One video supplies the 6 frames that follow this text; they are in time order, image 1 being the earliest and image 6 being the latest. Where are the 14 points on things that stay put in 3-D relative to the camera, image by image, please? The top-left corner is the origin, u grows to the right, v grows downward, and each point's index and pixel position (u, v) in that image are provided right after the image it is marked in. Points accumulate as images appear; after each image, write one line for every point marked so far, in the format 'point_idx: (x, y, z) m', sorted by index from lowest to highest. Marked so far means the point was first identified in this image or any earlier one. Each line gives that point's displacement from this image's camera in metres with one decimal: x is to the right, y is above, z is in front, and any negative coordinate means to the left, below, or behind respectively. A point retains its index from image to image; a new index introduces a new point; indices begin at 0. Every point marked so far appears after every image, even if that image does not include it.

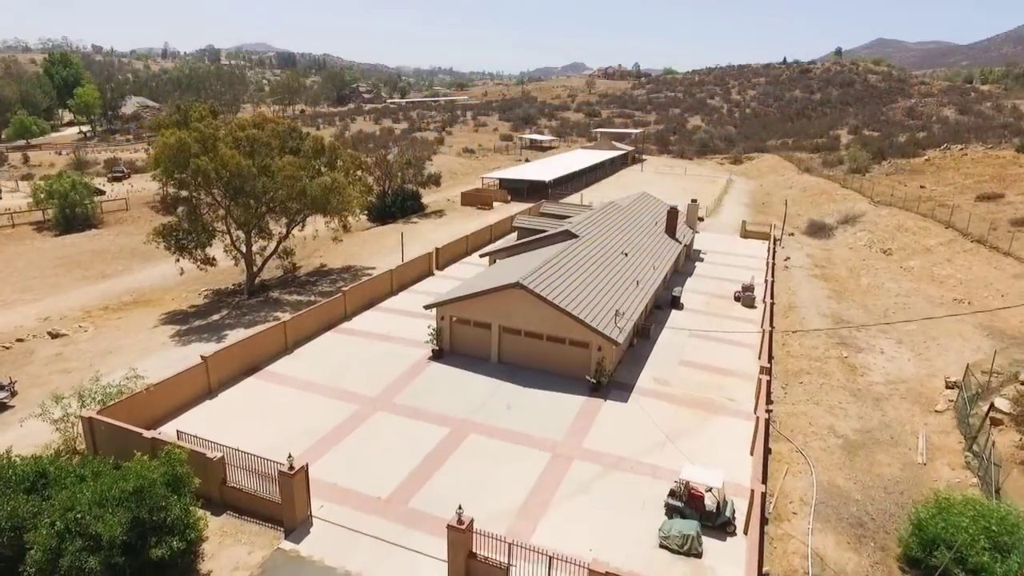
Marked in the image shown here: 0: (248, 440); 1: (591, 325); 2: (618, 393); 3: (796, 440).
0: (-7.4, -4.2, +17.4) m
1: (+2.5, -1.2, +19.4) m
2: (+3.4, -3.4, +20.0) m
3: (+7.6, -4.1, +16.7) m
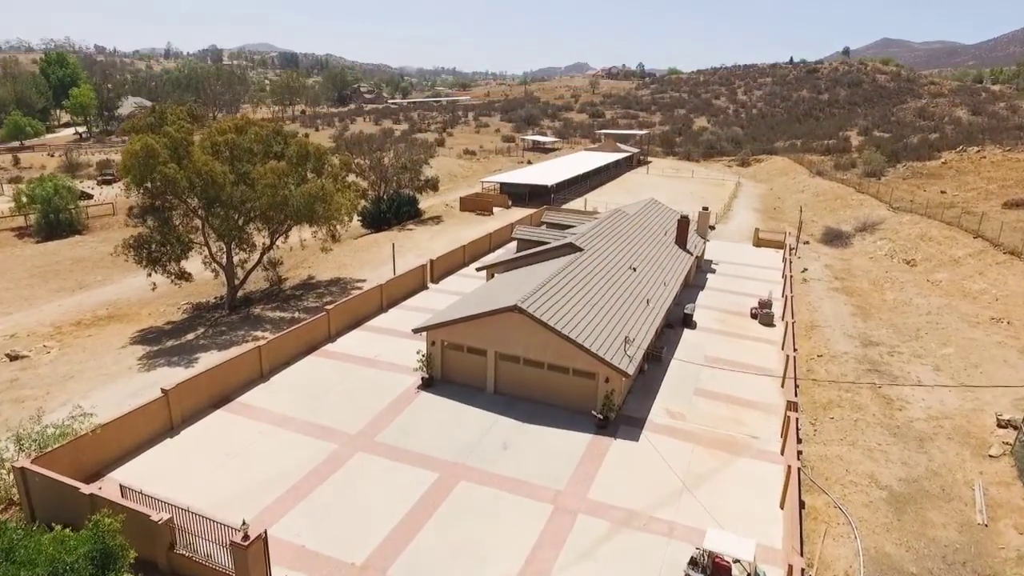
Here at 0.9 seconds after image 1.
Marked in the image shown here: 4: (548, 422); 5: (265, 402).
0: (-7.5, -4.9, +15.4) m
1: (+2.4, -1.9, +17.4) m
2: (+3.3, -4.1, +17.9) m
3: (+7.5, -4.8, +14.6) m
4: (+1.1, -3.9, +18.1) m
5: (-7.5, -3.5, +19.0) m
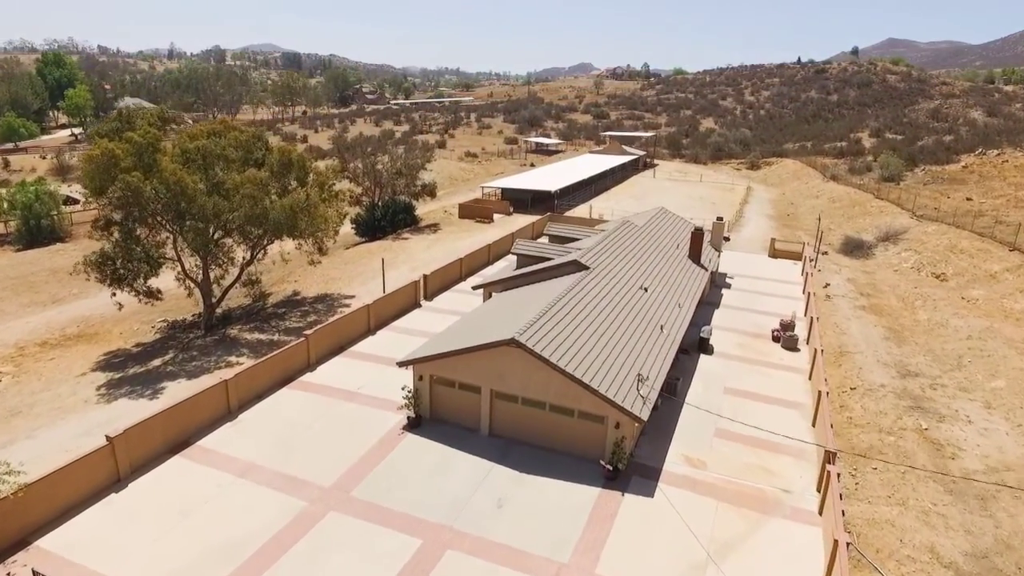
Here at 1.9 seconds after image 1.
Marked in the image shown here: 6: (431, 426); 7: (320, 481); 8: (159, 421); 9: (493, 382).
0: (-7.6, -5.7, +13.1) m
1: (+2.3, -2.6, +15.1) m
2: (+3.2, -4.9, +15.6) m
3: (+7.4, -5.6, +12.3) m
4: (+1.0, -4.7, +15.8) m
5: (-7.6, -4.3, +16.8) m
6: (-2.3, -4.0, +17.8) m
7: (-4.8, -4.8, +15.5) m
8: (-9.2, -3.5, +16.2) m
9: (-0.5, -2.5, +16.7) m
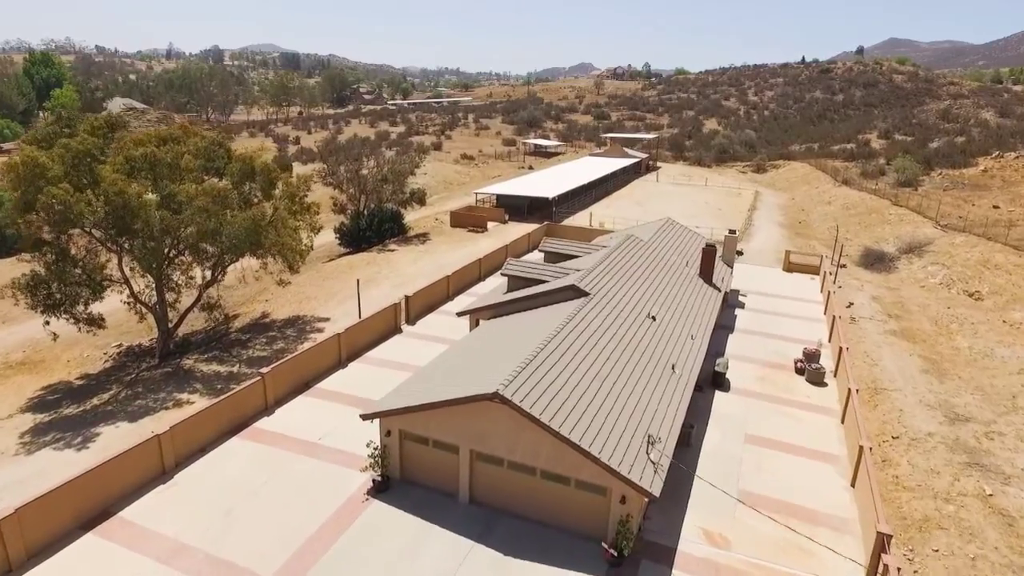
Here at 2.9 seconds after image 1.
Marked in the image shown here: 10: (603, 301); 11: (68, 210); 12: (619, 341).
0: (-8.0, -6.6, +10.3) m
1: (+1.9, -3.6, +12.3) m
2: (+2.9, -5.8, +12.8) m
3: (+7.1, -6.5, +9.5) m
4: (+0.6, -5.6, +13.0) m
5: (-8.0, -5.2, +14.0) m
6: (-2.7, -4.9, +15.0) m
7: (-5.2, -5.7, +12.7) m
8: (-9.6, -4.4, +13.3) m
9: (-0.9, -3.5, +13.9) m
10: (+2.8, -0.4, +19.1) m
11: (-13.5, +2.4, +18.9) m
12: (+3.0, -1.4, +17.2) m
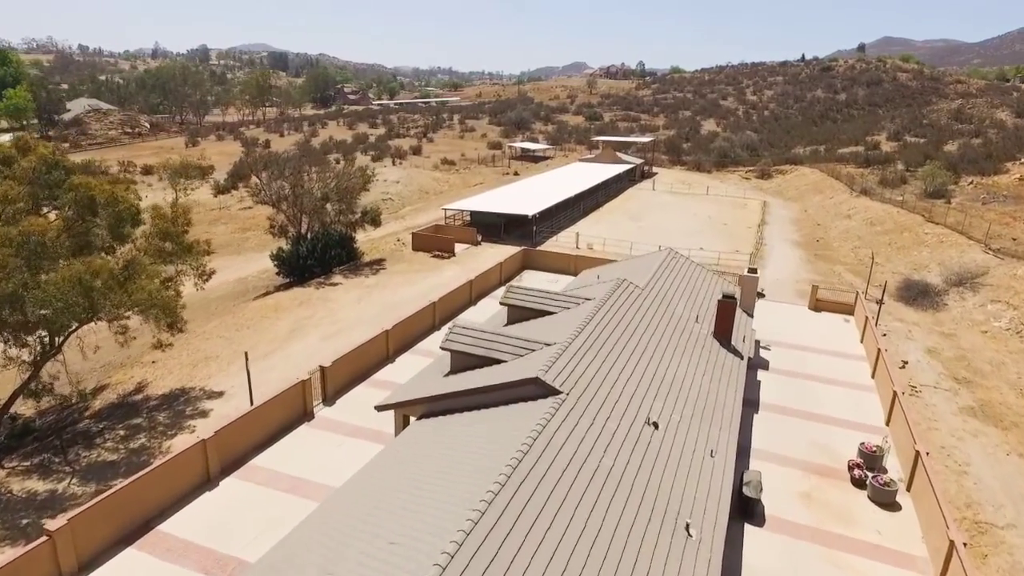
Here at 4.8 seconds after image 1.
0: (-9.3, -8.7, +3.9) m
1: (+0.6, -5.6, +5.9) m
2: (+1.6, -7.8, +6.4) m
3: (+5.7, -8.5, +3.1) m
4: (-0.7, -7.6, +6.6) m
5: (-9.3, -7.3, +7.5) m
6: (-4.0, -6.9, +8.6) m
7: (-6.5, -7.8, +6.3) m
8: (-10.9, -6.5, +6.9) m
9: (-2.2, -5.5, +7.5) m
10: (+1.3, -2.4, +12.7) m
11: (-14.9, +0.3, +12.4) m
12: (+1.6, -3.5, +10.9) m
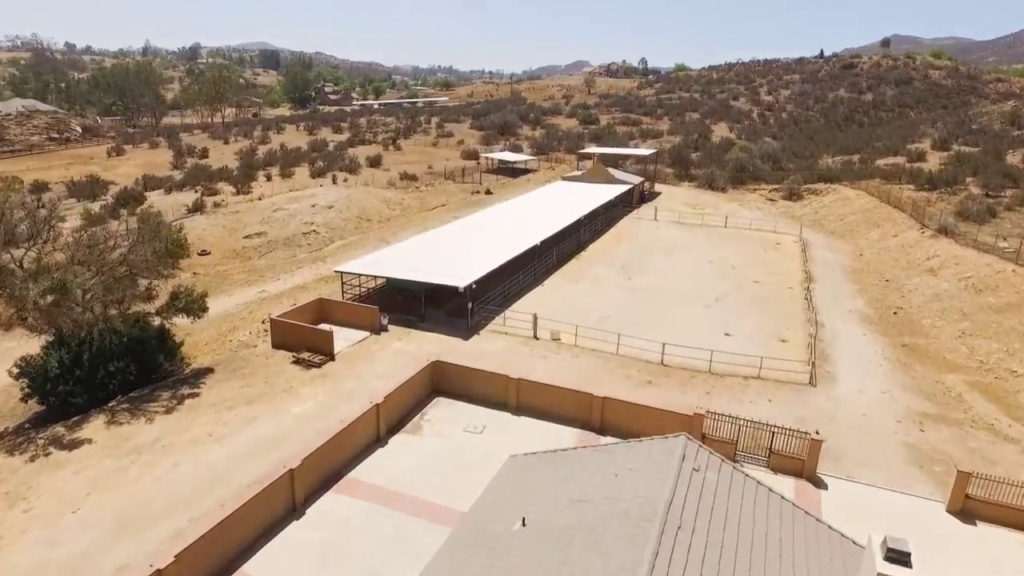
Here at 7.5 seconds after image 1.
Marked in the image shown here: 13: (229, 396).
0: (-12.6, -13.2, -9.8) m
1: (-2.7, -10.1, -7.8) m
2: (-1.8, -12.3, -7.3) m
3: (+2.4, -13.0, -10.6) m
4: (-4.0, -12.1, -7.1) m
5: (-12.6, -11.7, -6.2) m
6: (-7.3, -11.4, -5.1) m
7: (-9.8, -12.3, -7.4) m
8: (-14.2, -10.9, -6.8) m
9: (-5.5, -10.0, -6.2) m
10: (-1.9, -6.9, -1.1) m
11: (-18.1, -4.2, -1.3) m
12: (-1.7, -8.0, -2.9) m
13: (-9.3, -3.6, +19.4) m
